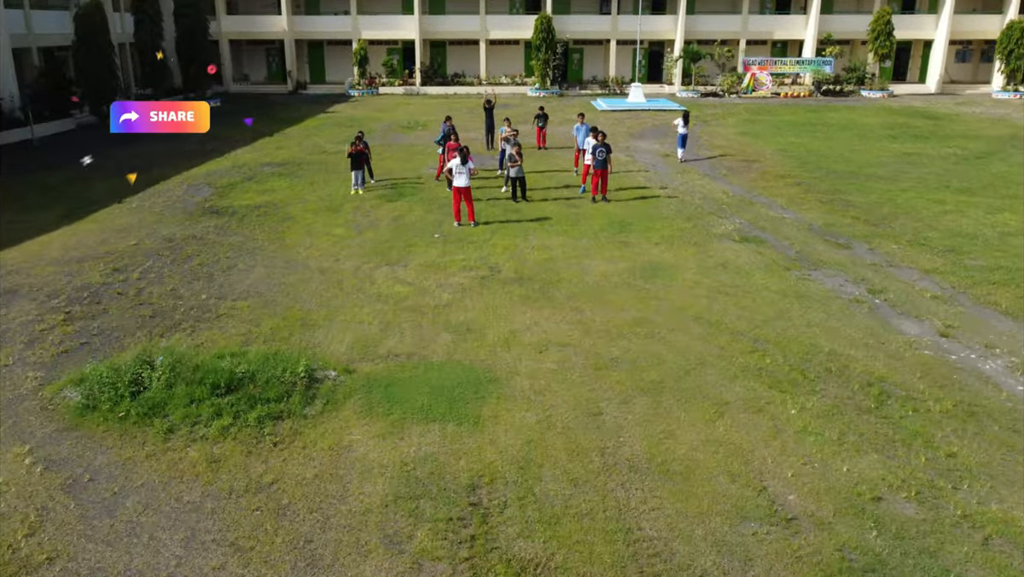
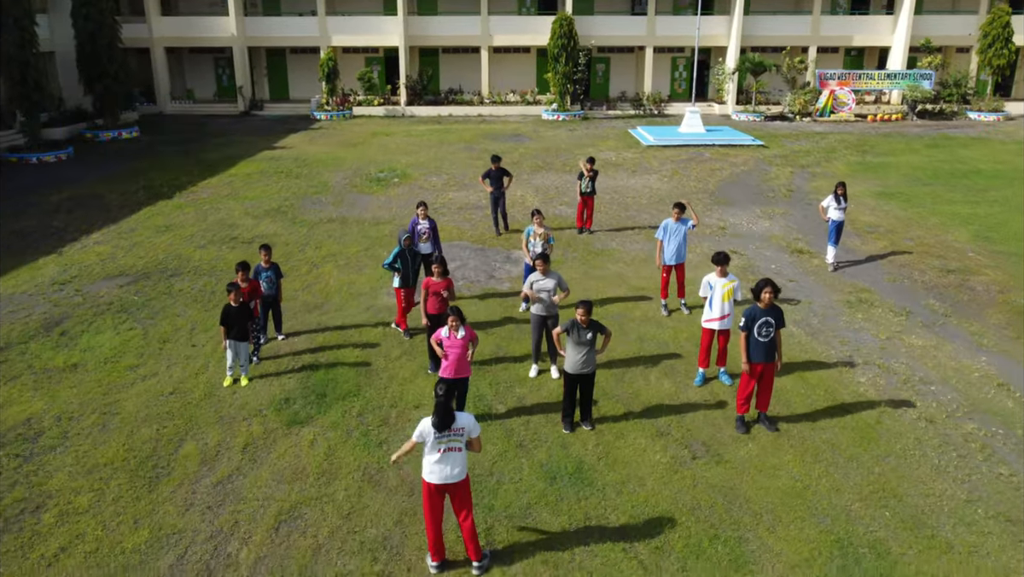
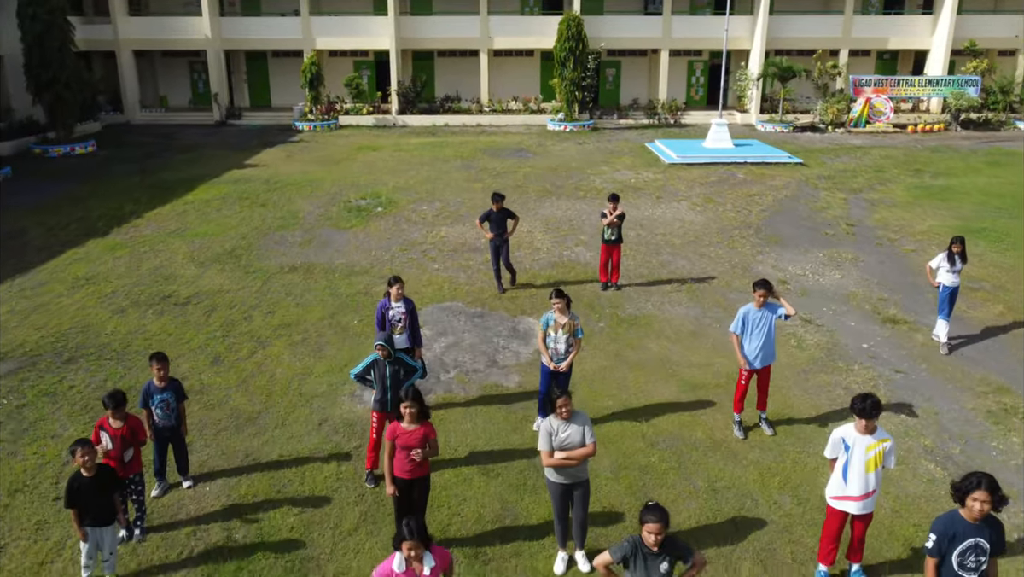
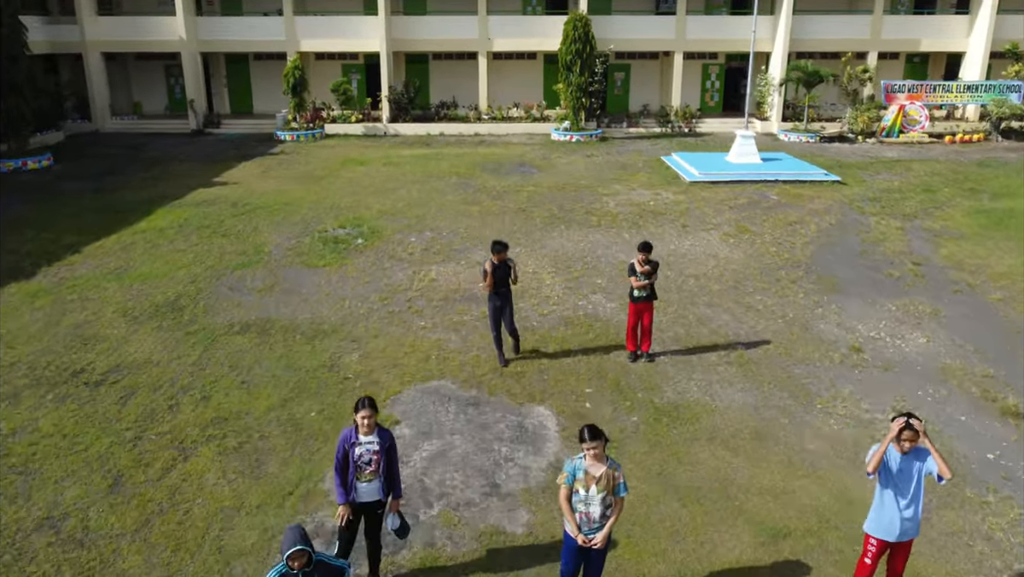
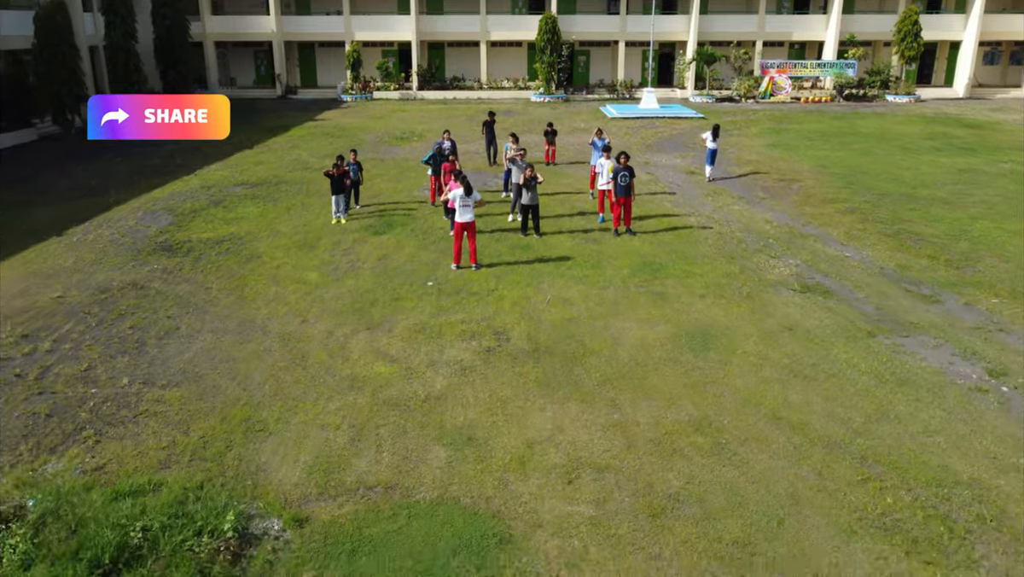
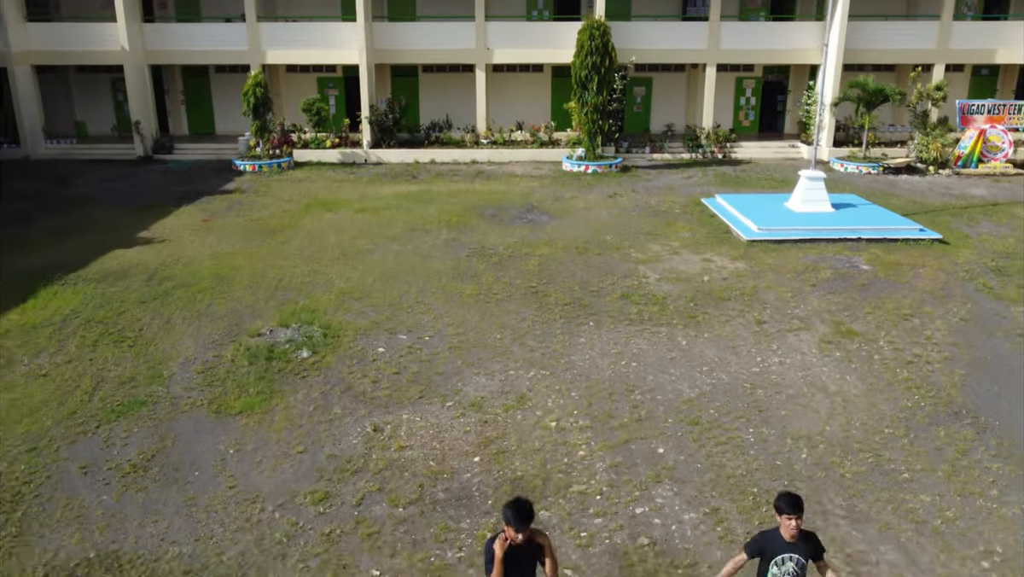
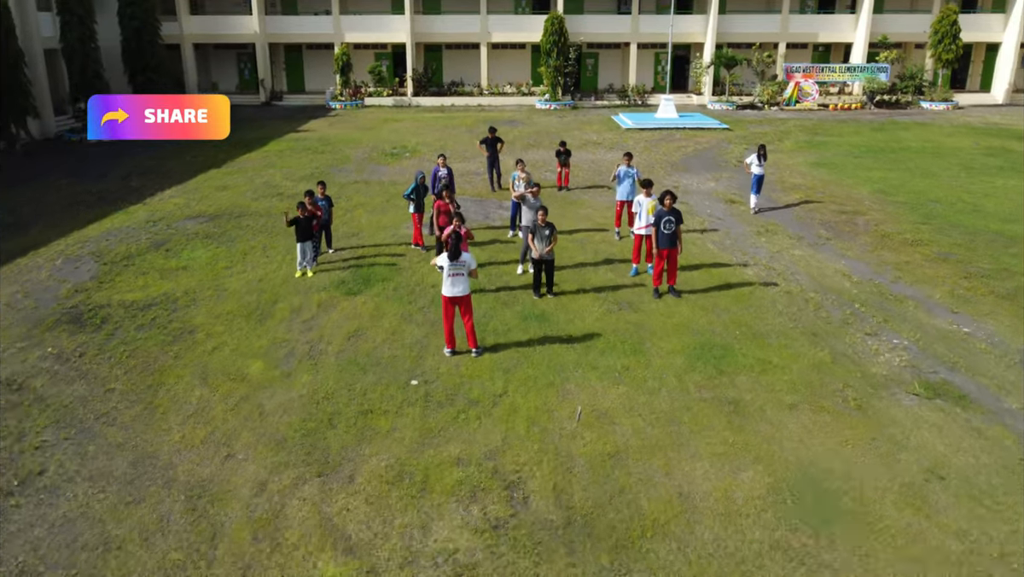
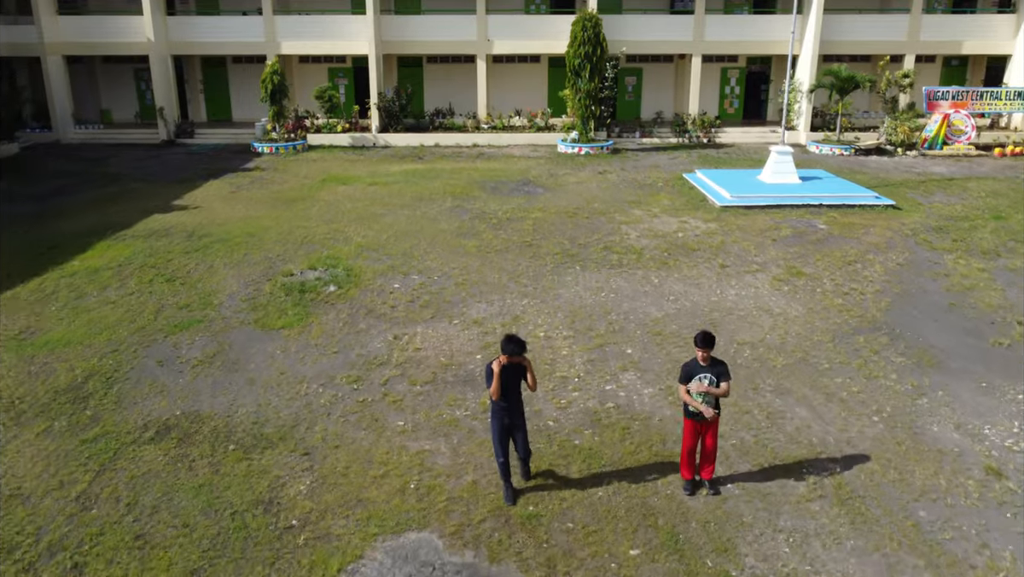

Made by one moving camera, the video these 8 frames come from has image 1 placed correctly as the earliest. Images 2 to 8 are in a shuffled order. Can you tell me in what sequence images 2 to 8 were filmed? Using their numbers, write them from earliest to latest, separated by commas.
5, 7, 2, 3, 4, 8, 6
